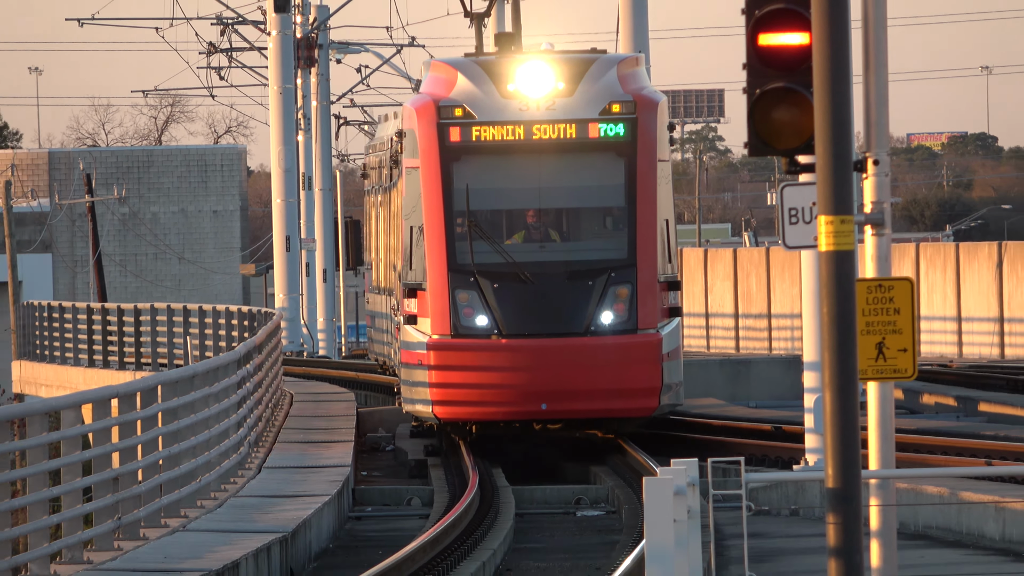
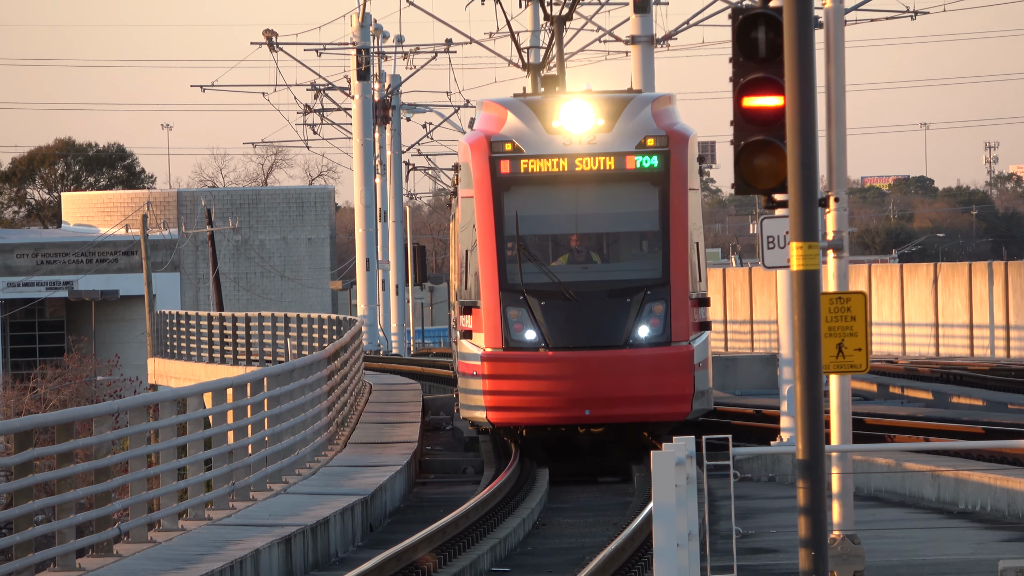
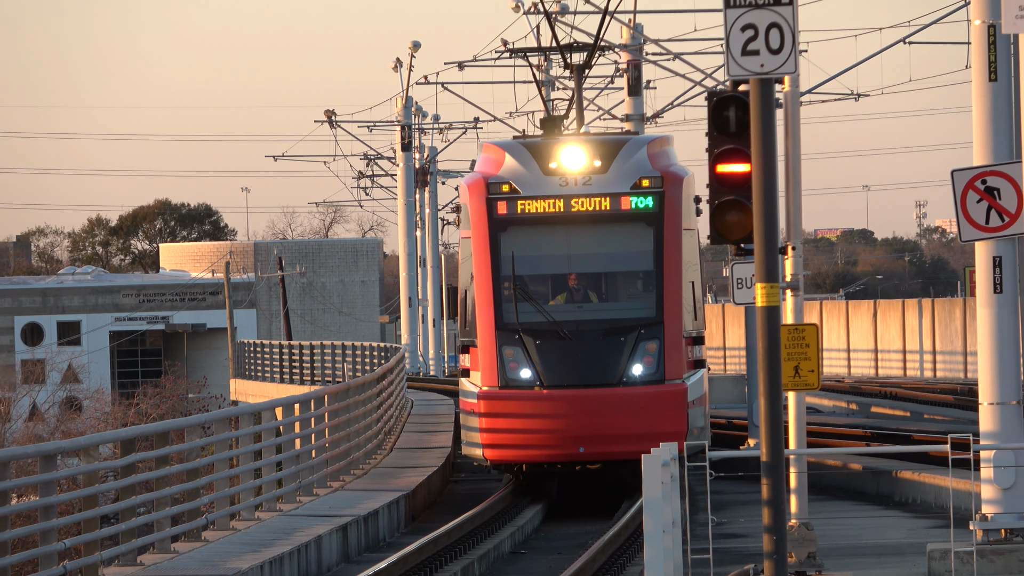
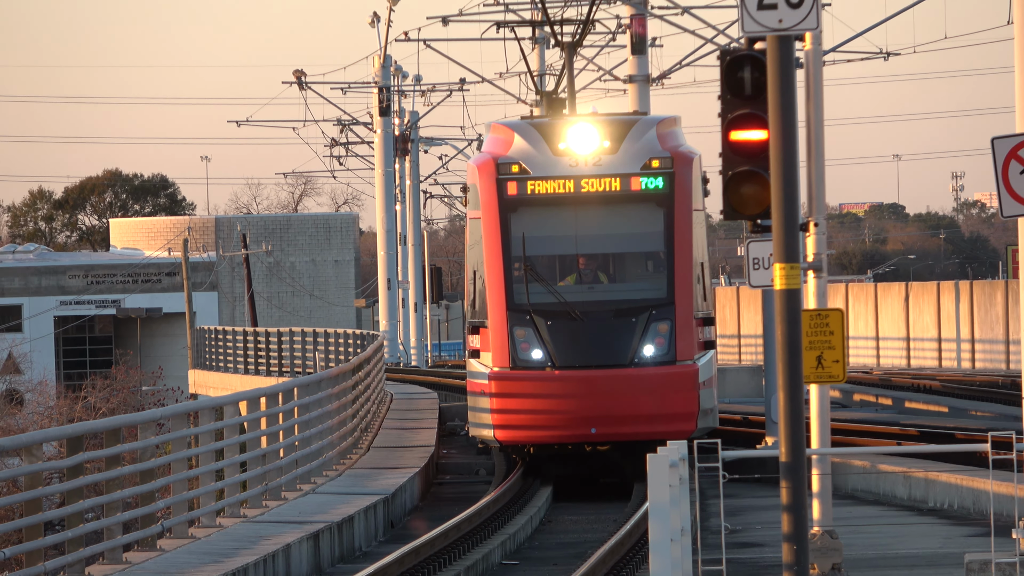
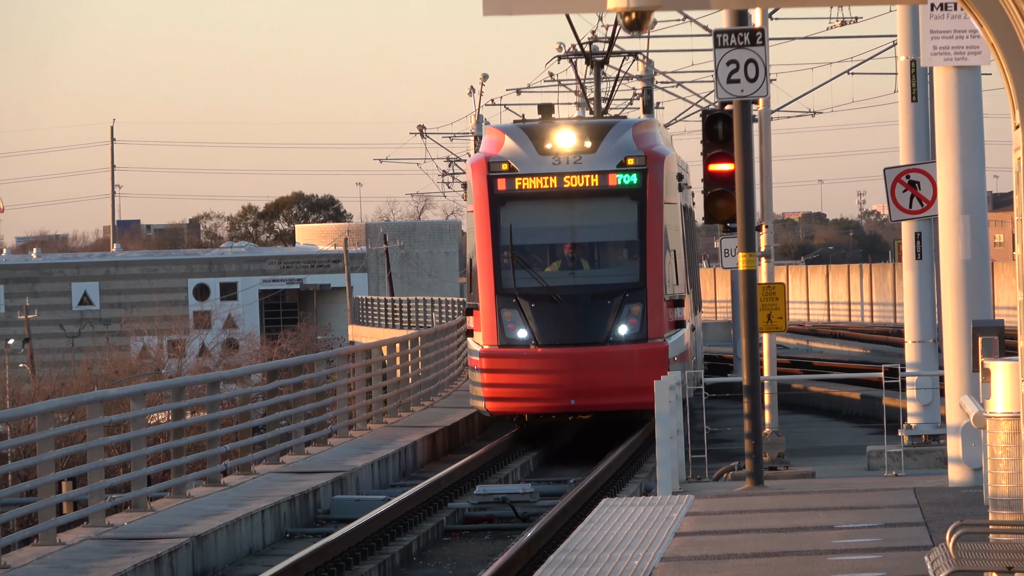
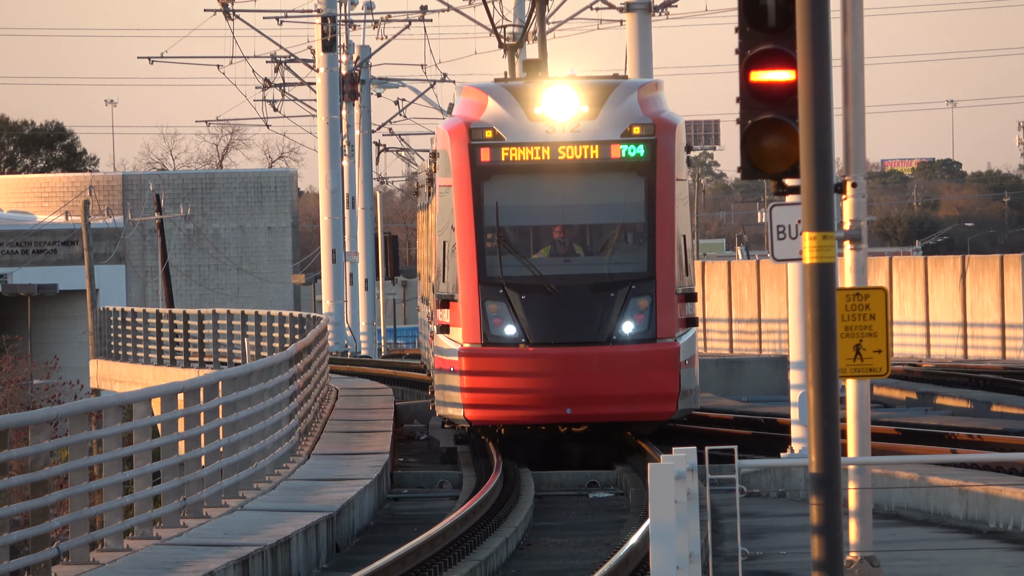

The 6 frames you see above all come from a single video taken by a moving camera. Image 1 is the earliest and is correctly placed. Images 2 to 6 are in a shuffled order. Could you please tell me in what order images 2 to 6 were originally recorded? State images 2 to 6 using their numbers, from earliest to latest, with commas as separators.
6, 2, 4, 3, 5
